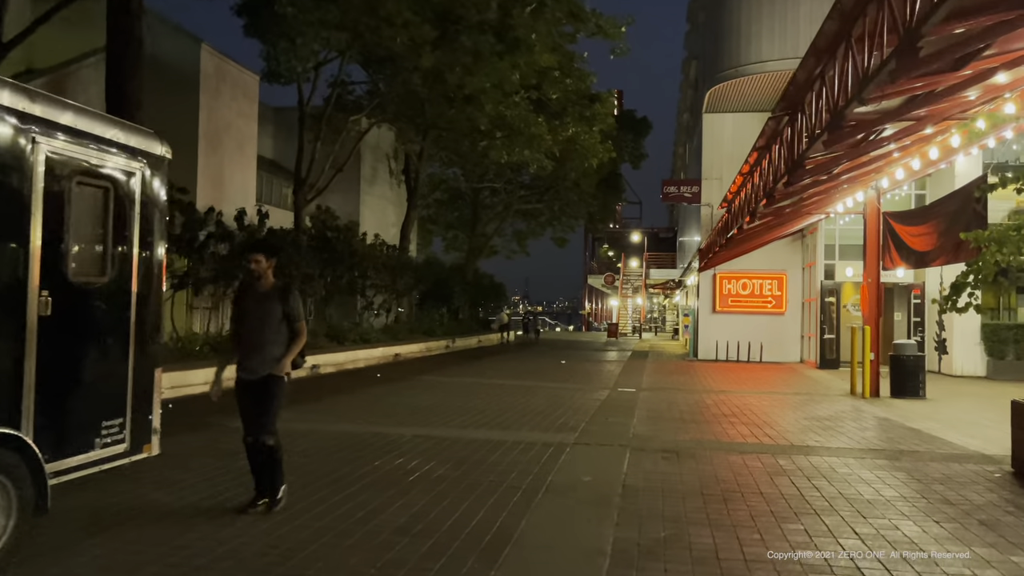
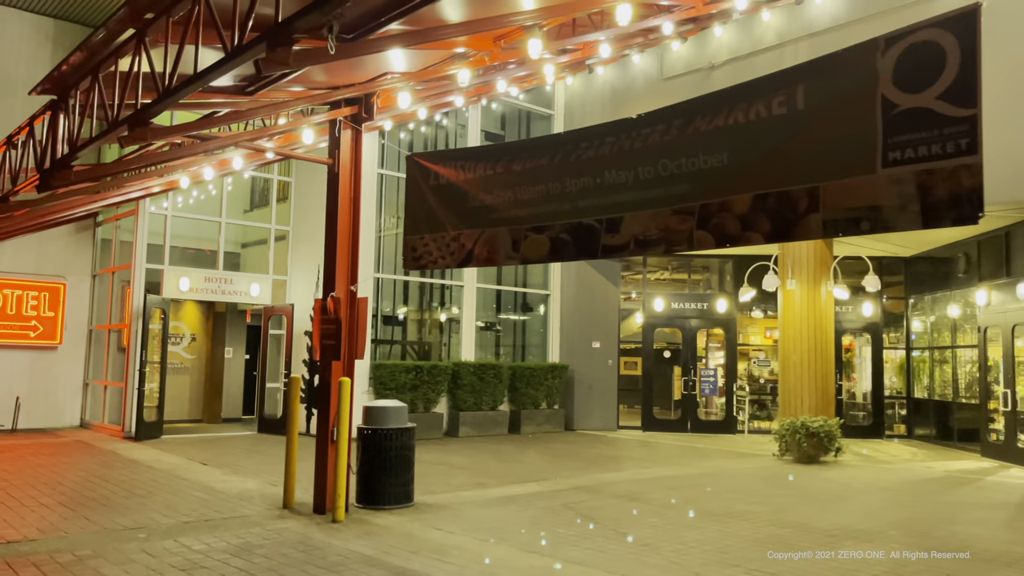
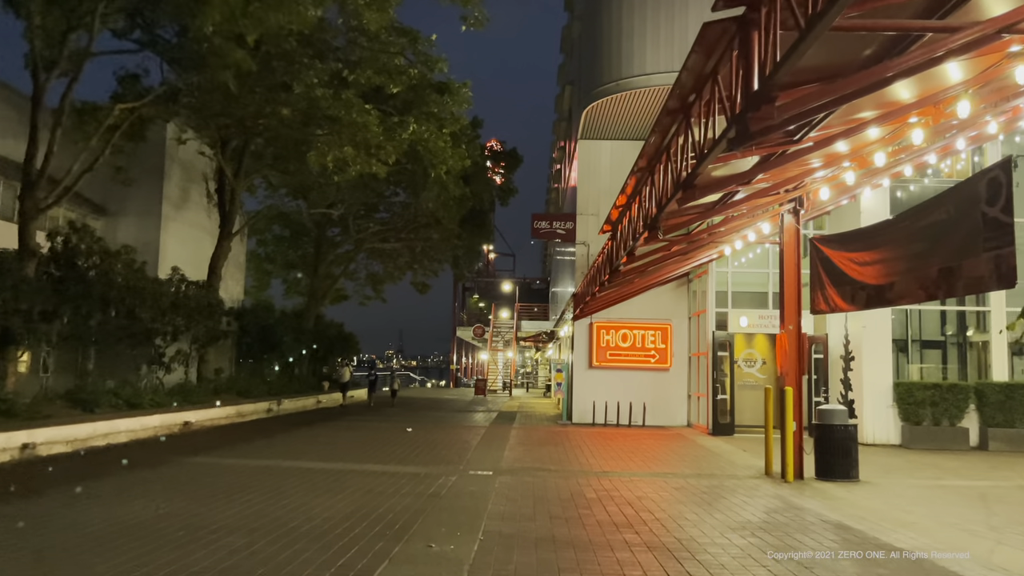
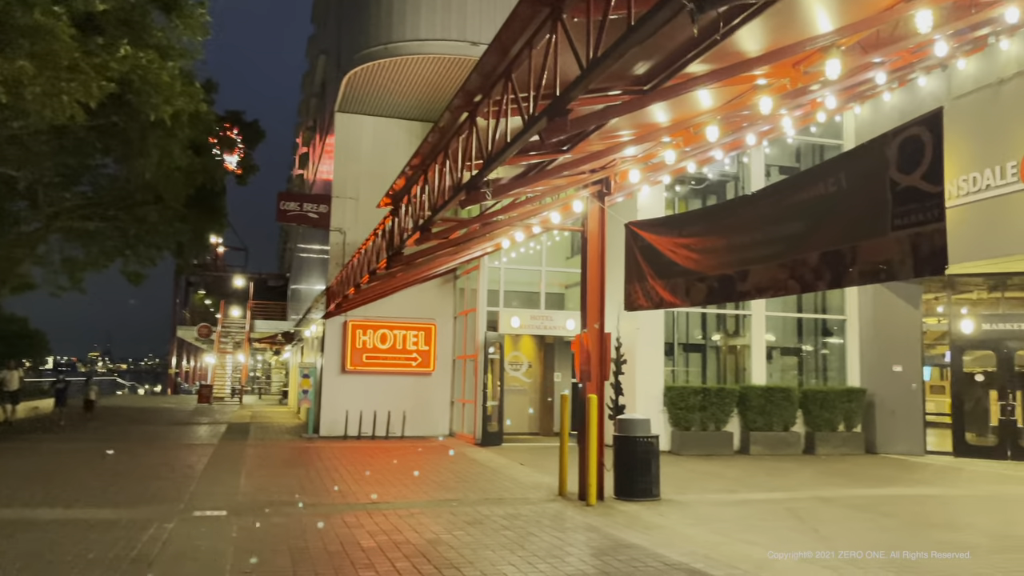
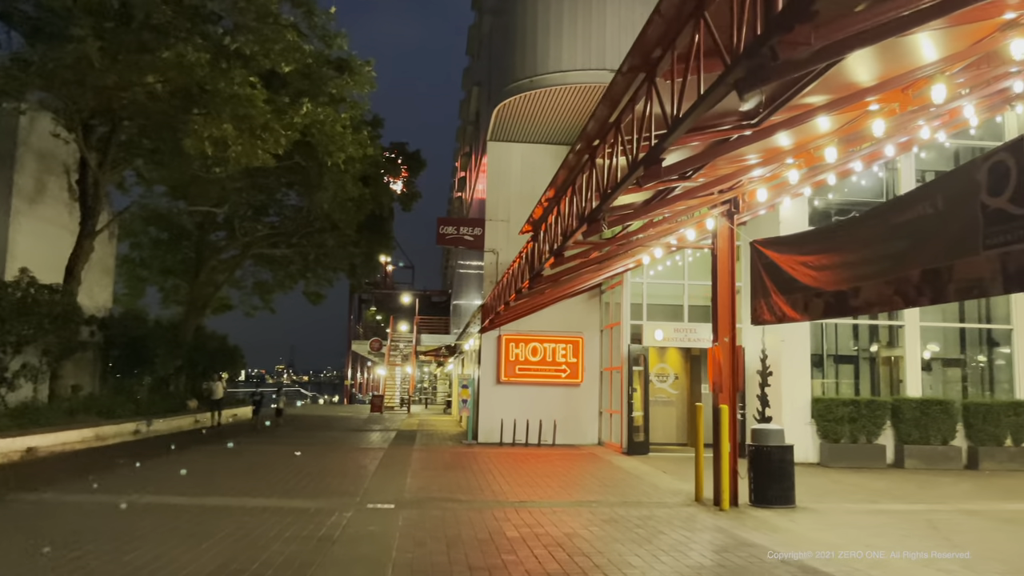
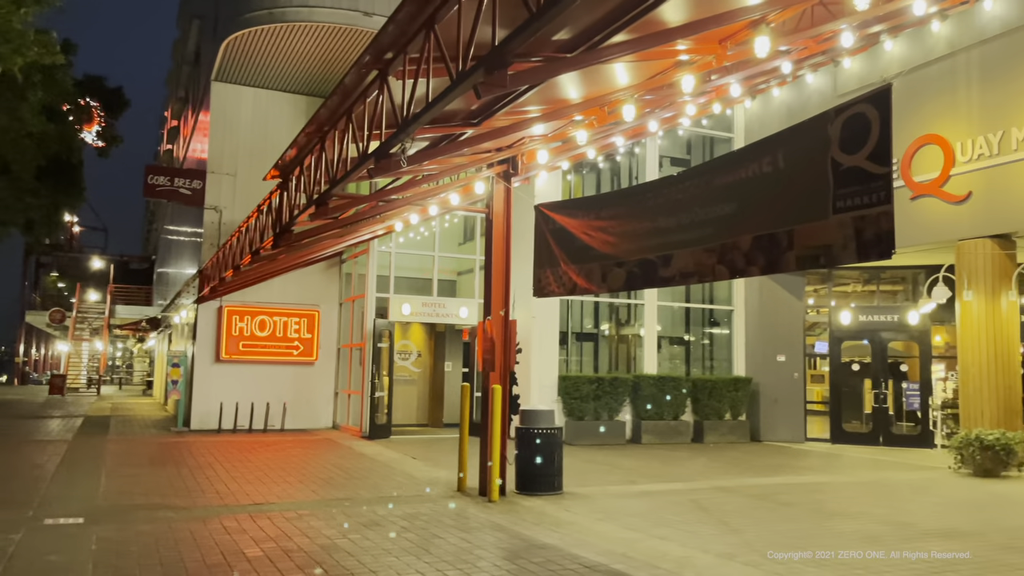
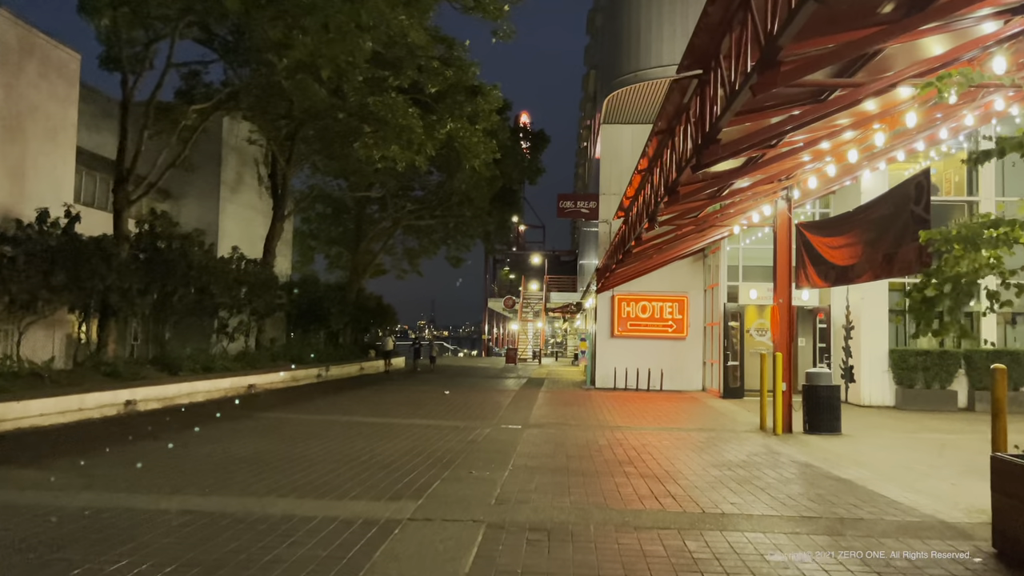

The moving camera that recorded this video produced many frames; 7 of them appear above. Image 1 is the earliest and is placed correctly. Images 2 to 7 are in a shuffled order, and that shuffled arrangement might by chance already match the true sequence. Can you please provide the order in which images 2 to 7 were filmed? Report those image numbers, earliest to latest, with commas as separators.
7, 3, 5, 4, 6, 2
